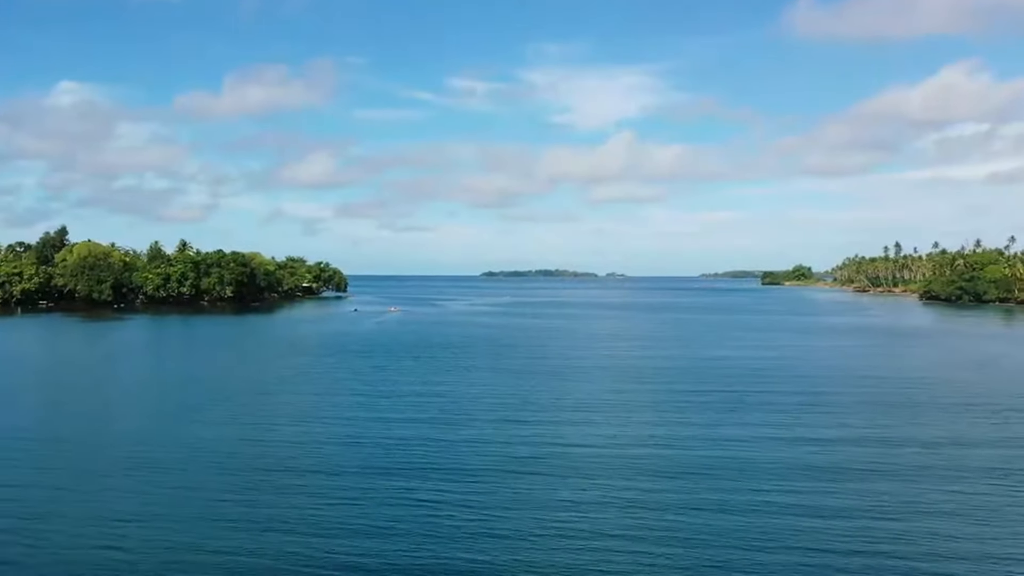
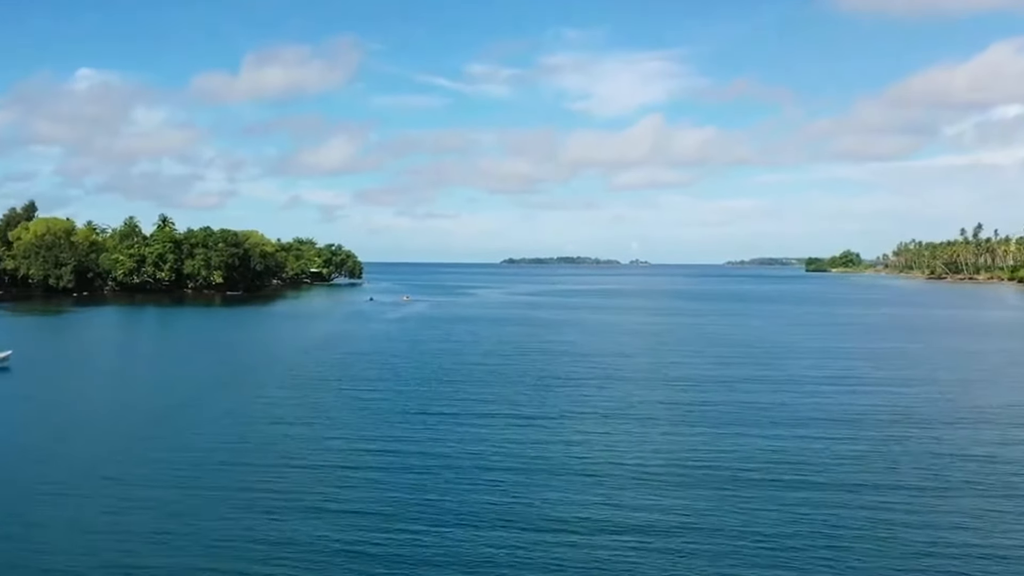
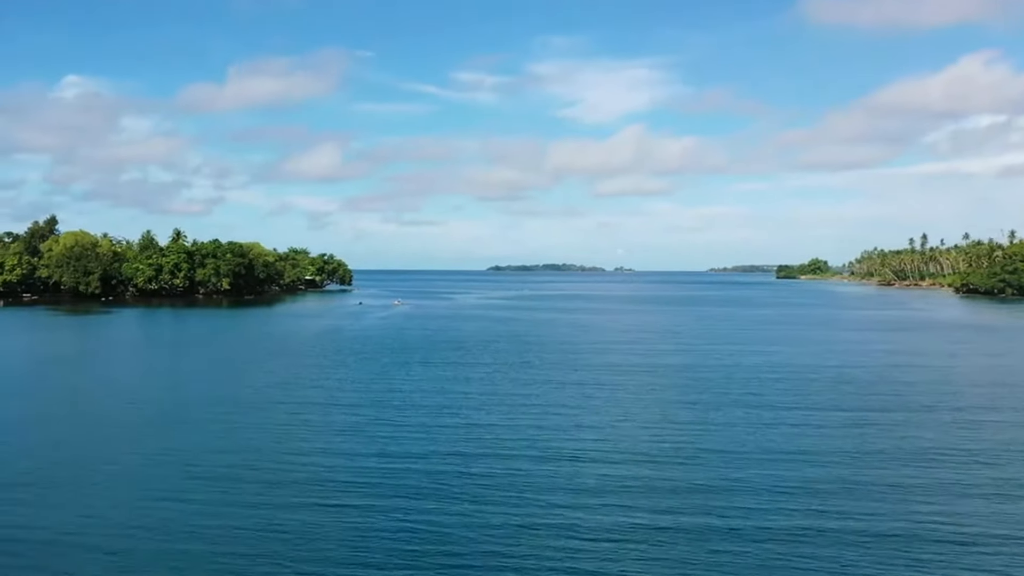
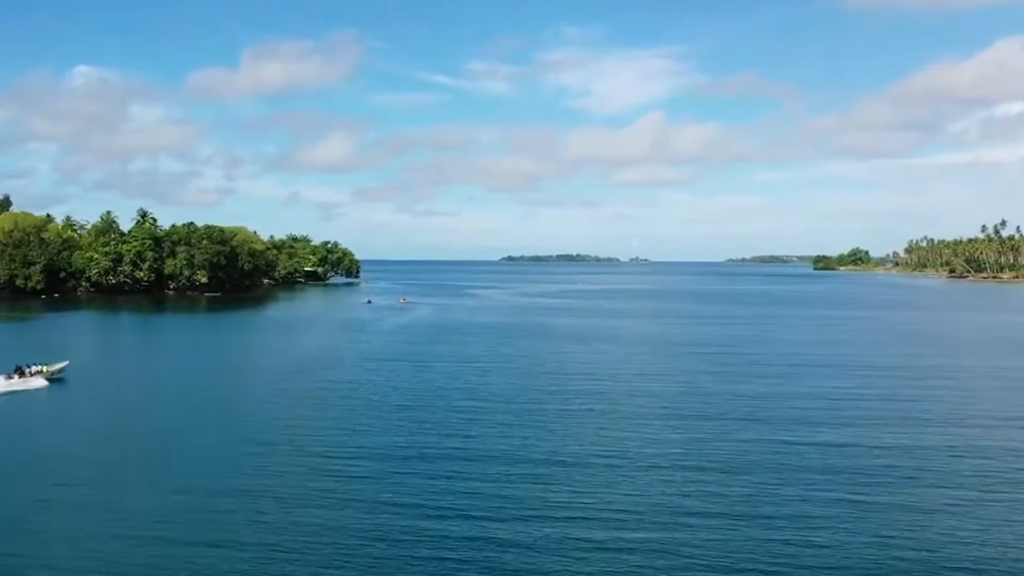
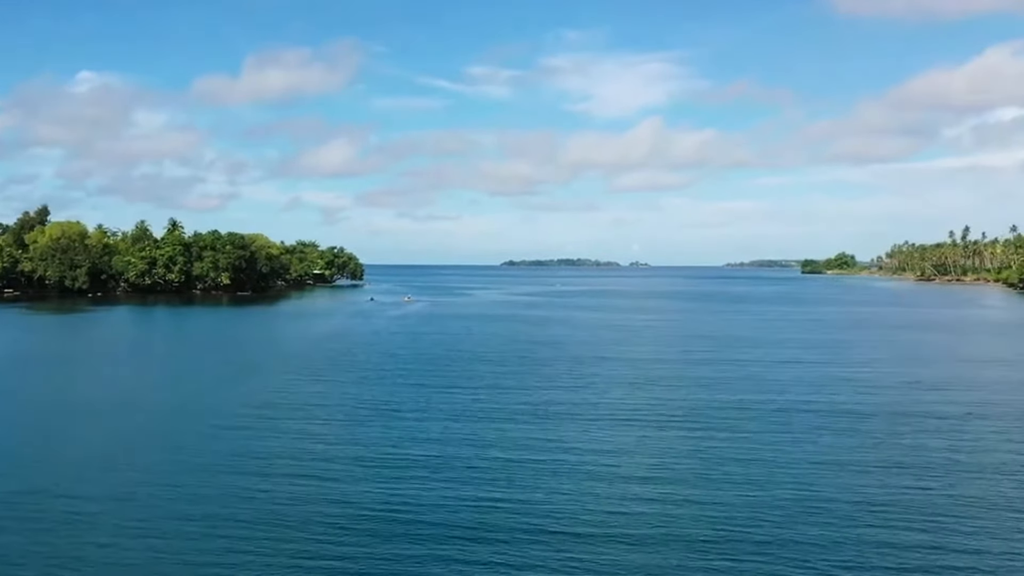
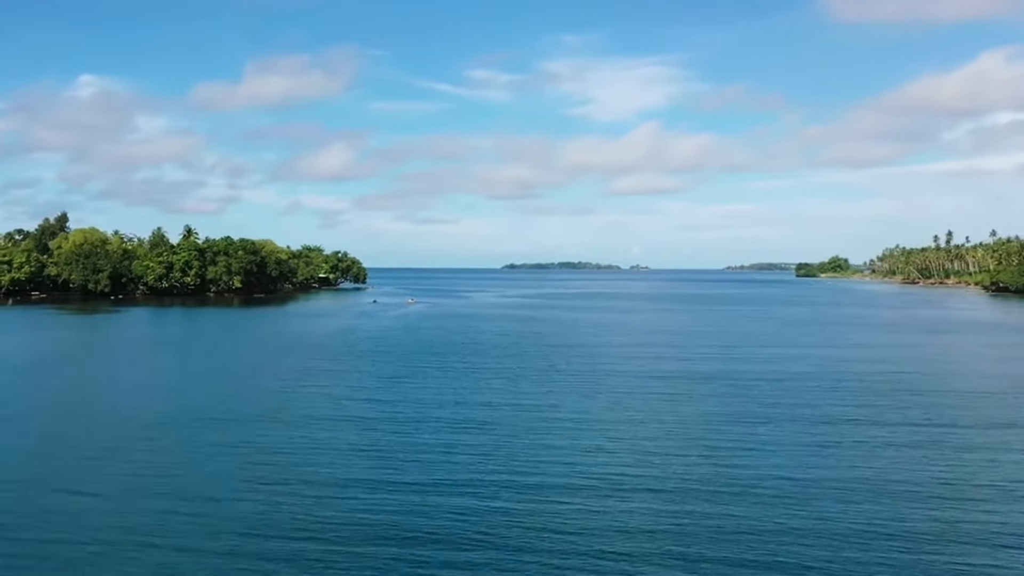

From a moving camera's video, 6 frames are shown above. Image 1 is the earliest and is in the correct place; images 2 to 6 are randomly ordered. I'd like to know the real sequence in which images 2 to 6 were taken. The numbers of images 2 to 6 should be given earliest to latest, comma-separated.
3, 6, 5, 2, 4
